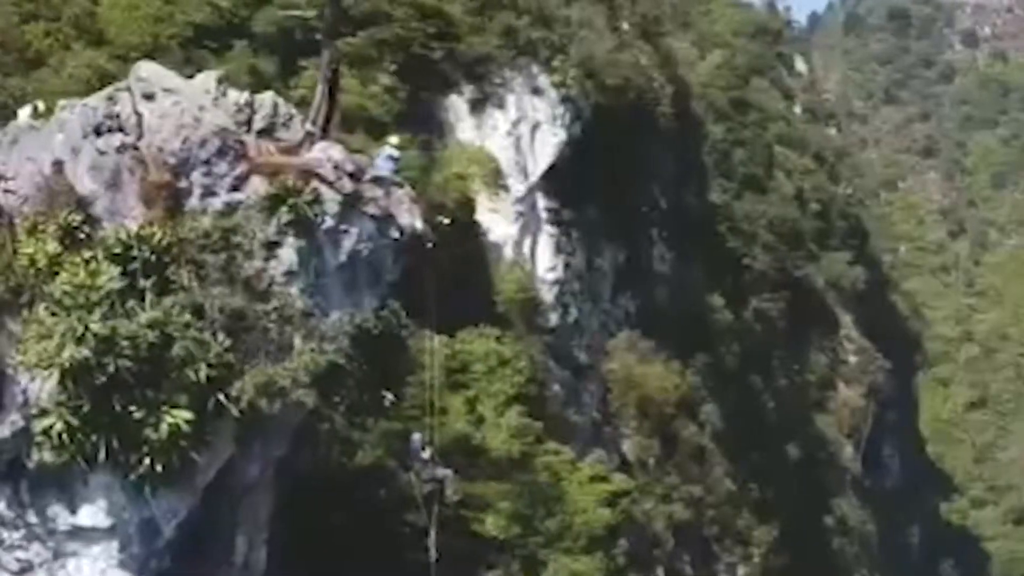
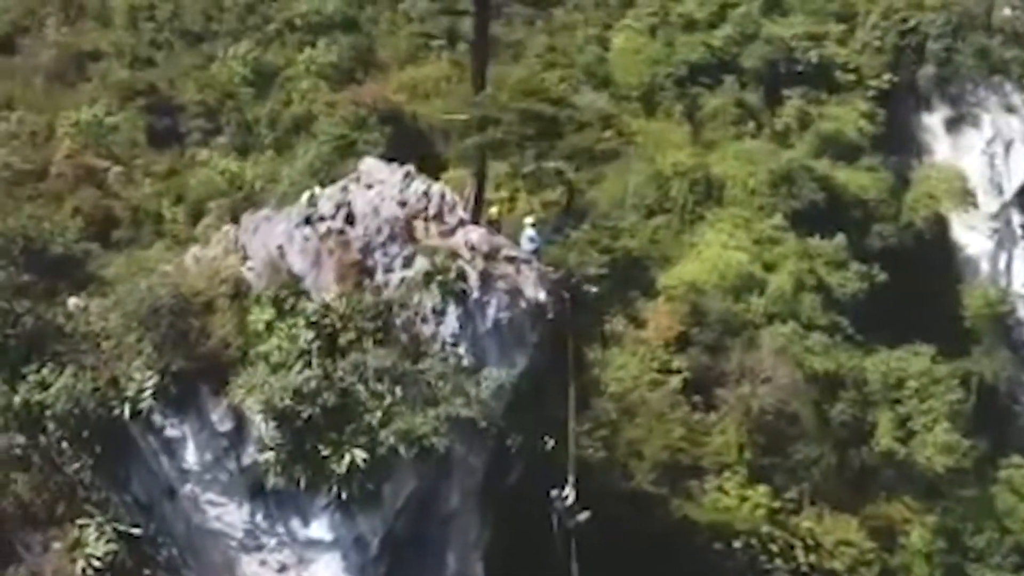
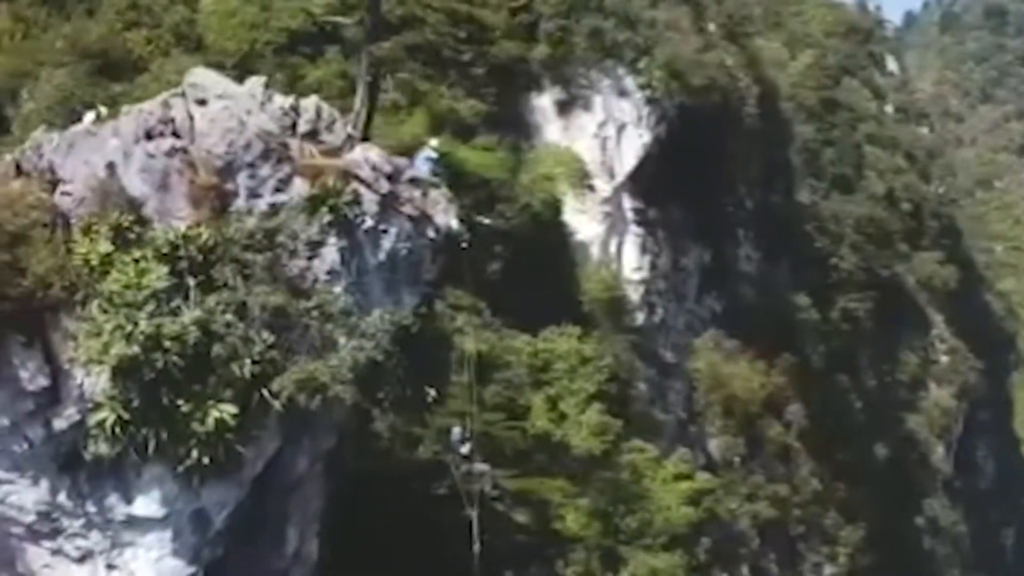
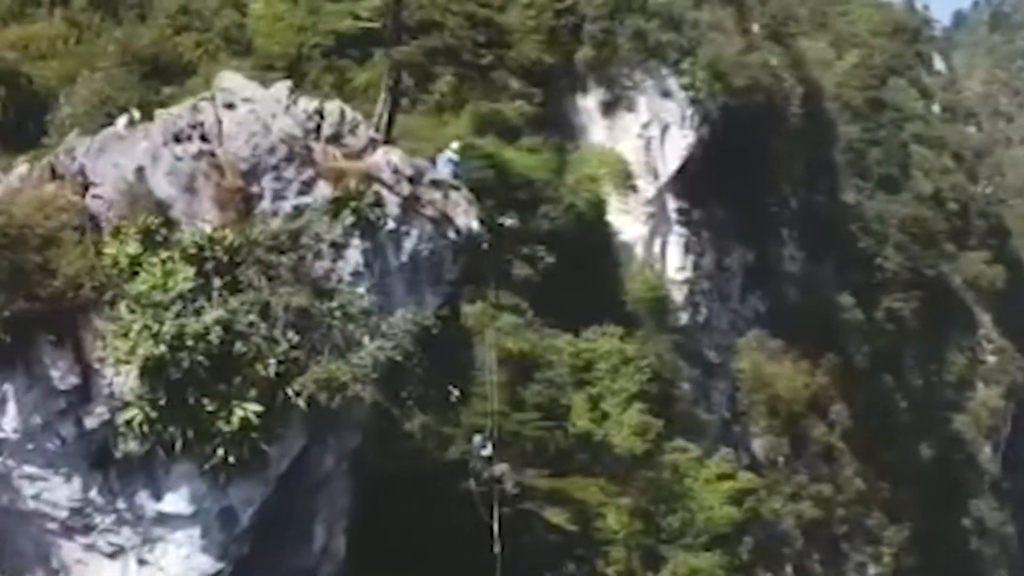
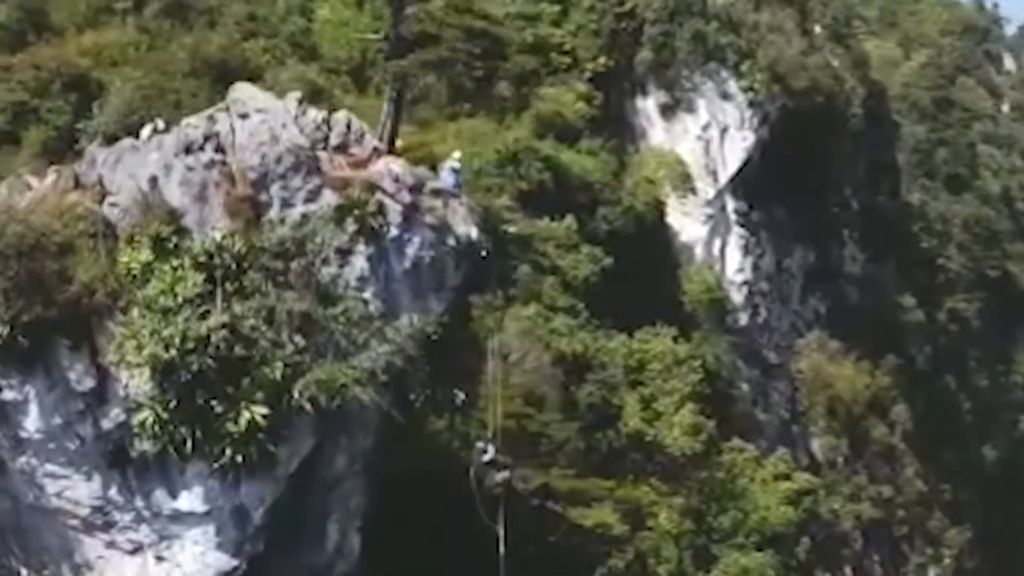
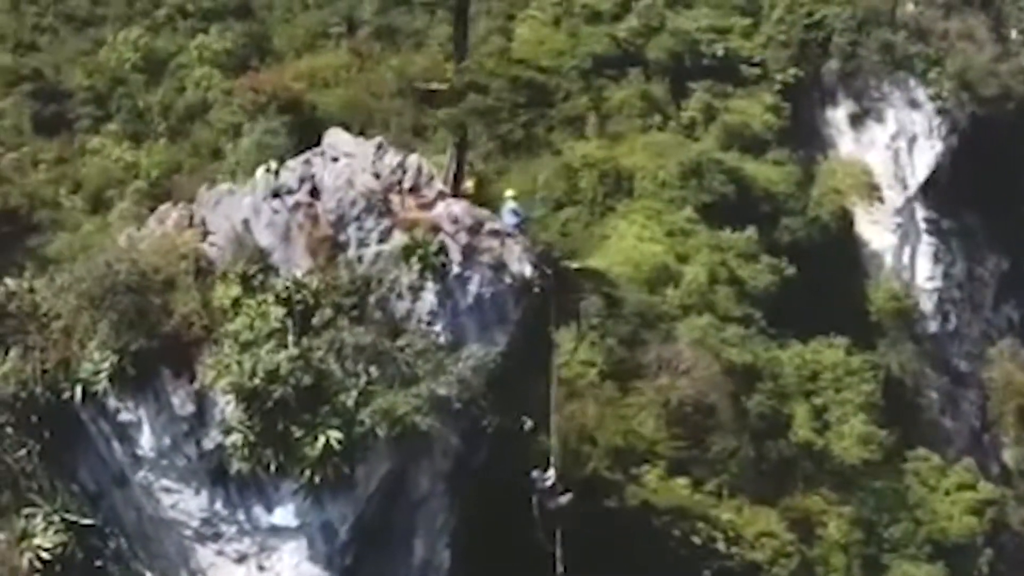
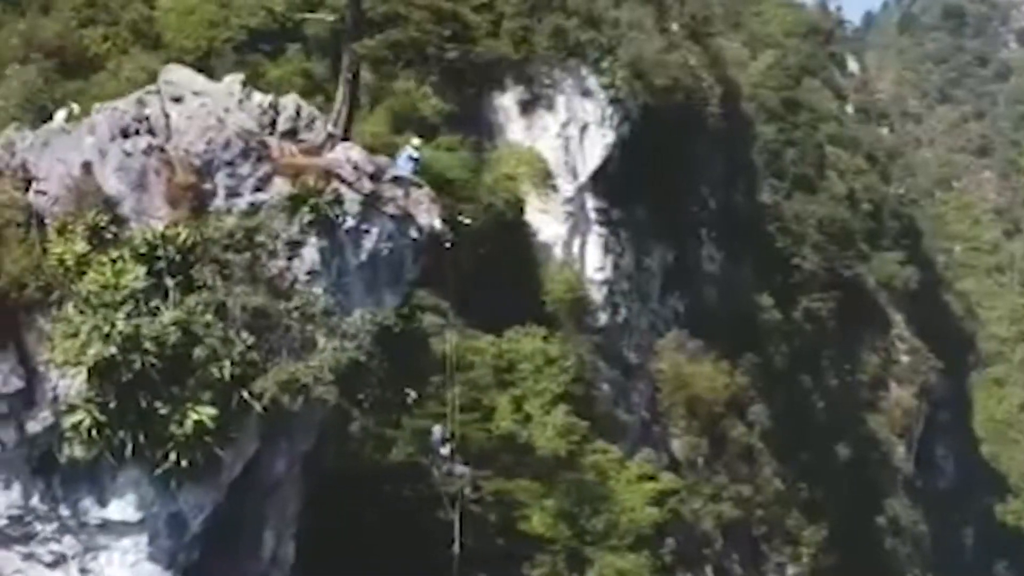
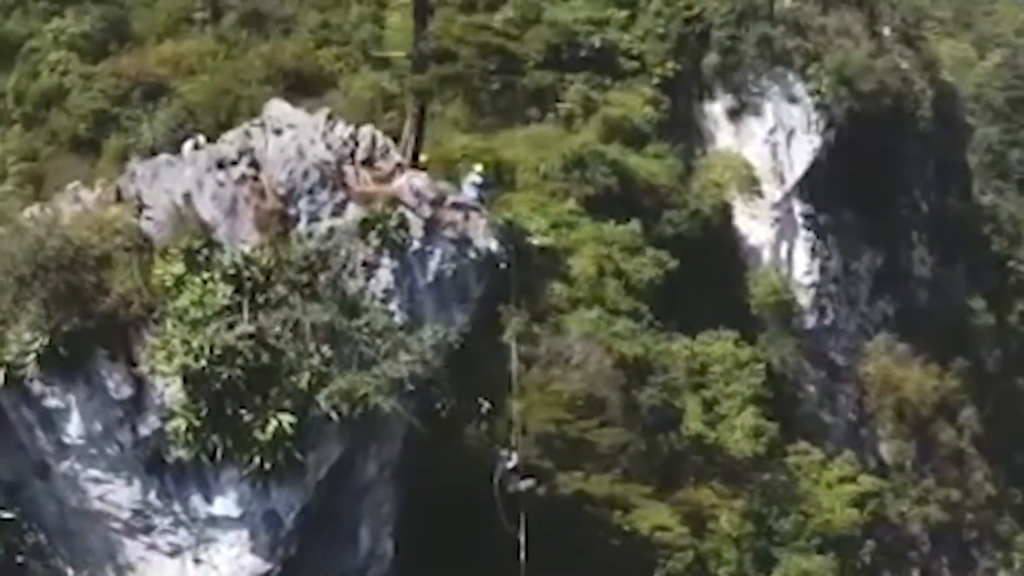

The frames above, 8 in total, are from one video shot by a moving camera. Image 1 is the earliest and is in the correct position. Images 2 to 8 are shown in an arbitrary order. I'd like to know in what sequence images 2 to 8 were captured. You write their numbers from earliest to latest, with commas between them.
7, 3, 4, 5, 8, 6, 2
